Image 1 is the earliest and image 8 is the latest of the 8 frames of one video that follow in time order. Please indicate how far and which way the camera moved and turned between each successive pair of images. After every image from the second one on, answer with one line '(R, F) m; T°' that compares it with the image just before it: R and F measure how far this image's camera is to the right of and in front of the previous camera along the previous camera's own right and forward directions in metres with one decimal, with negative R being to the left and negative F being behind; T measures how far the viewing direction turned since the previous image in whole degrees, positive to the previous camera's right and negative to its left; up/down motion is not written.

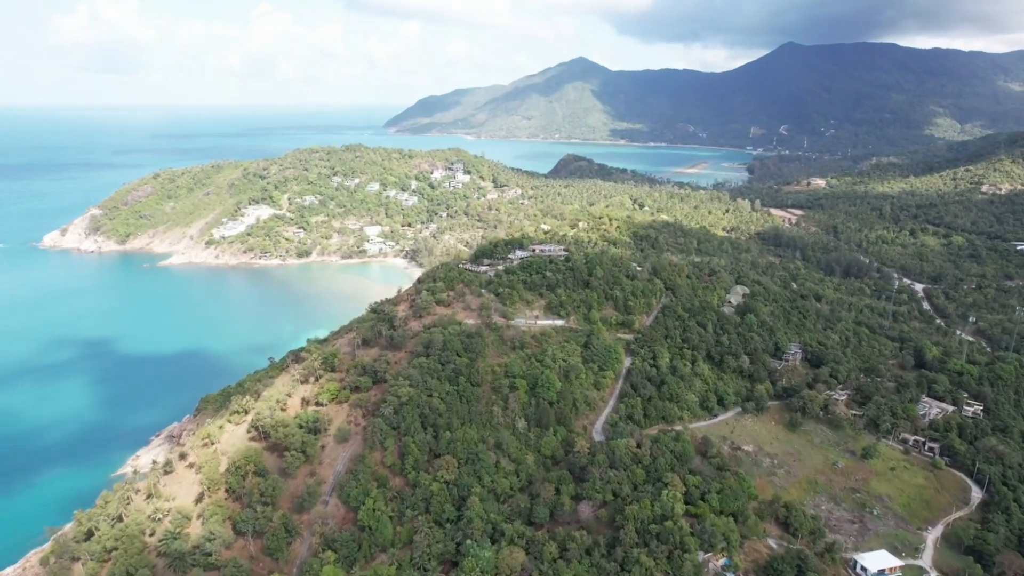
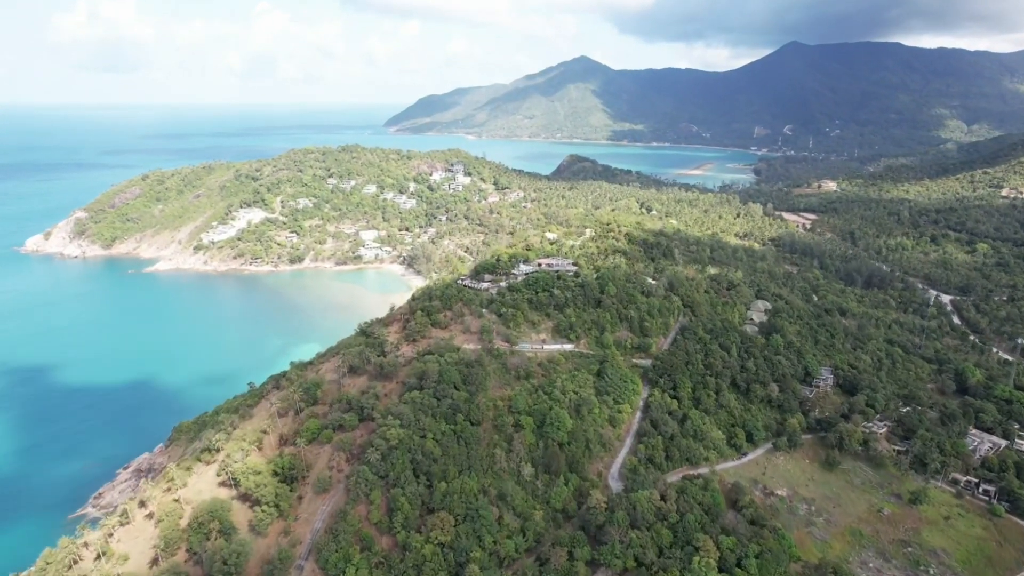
(-0.2, +3.9) m; 0°
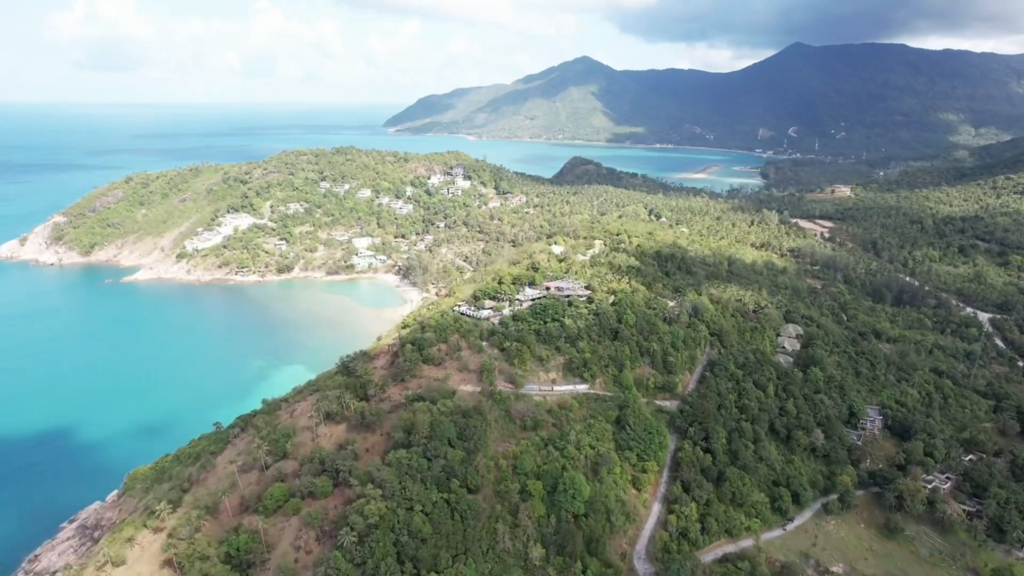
(-0.3, +5.0) m; 0°
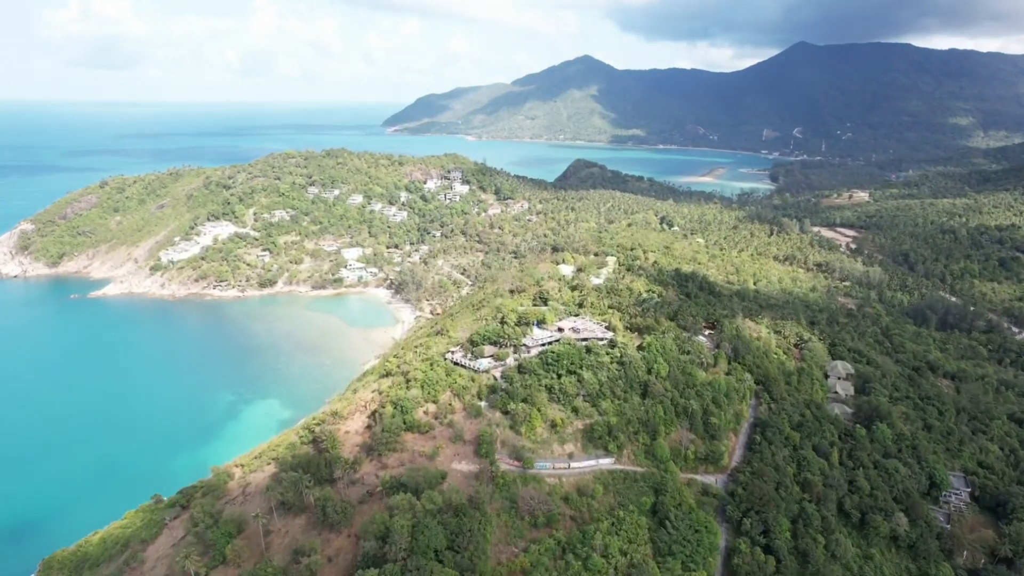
(-0.3, +6.4) m; 0°
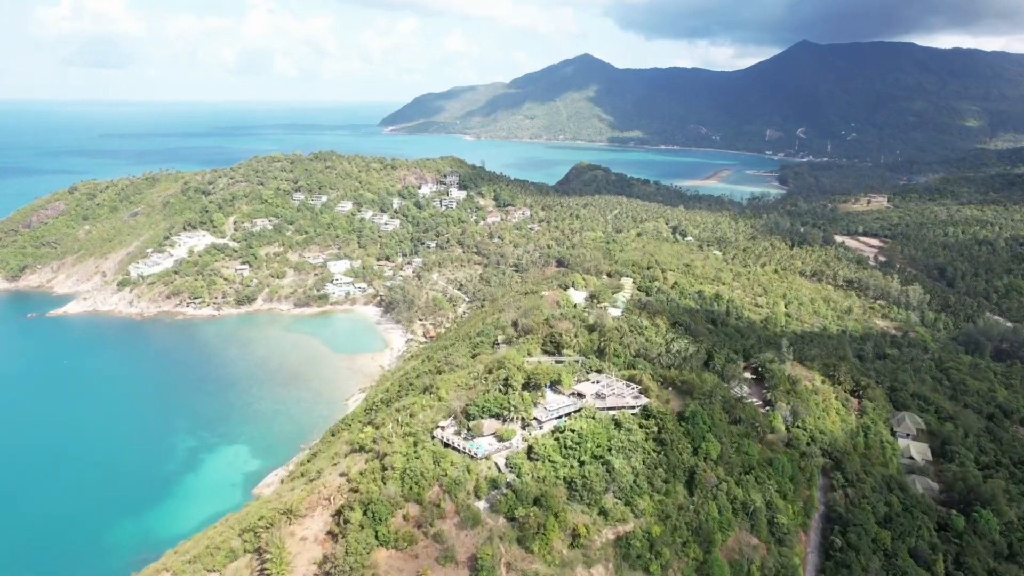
(-0.3, +6.3) m; 0°
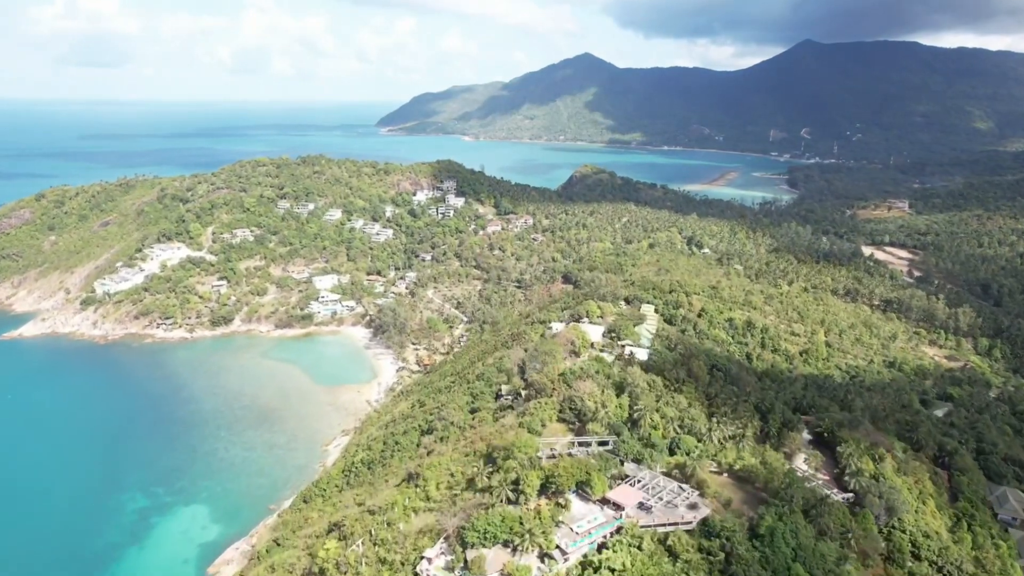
(-0.4, +6.2) m; 0°
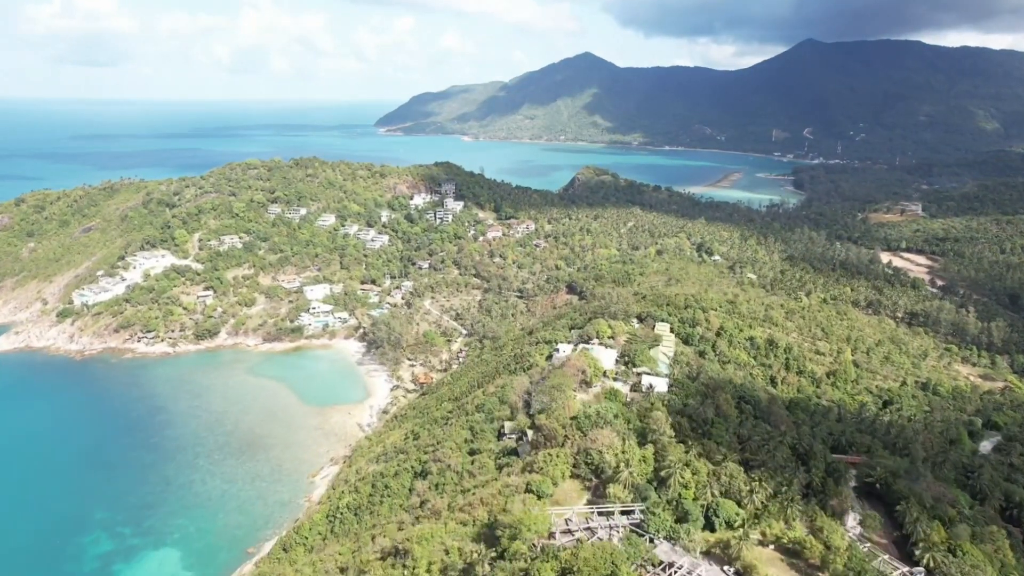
(-0.2, +3.4) m; 0°
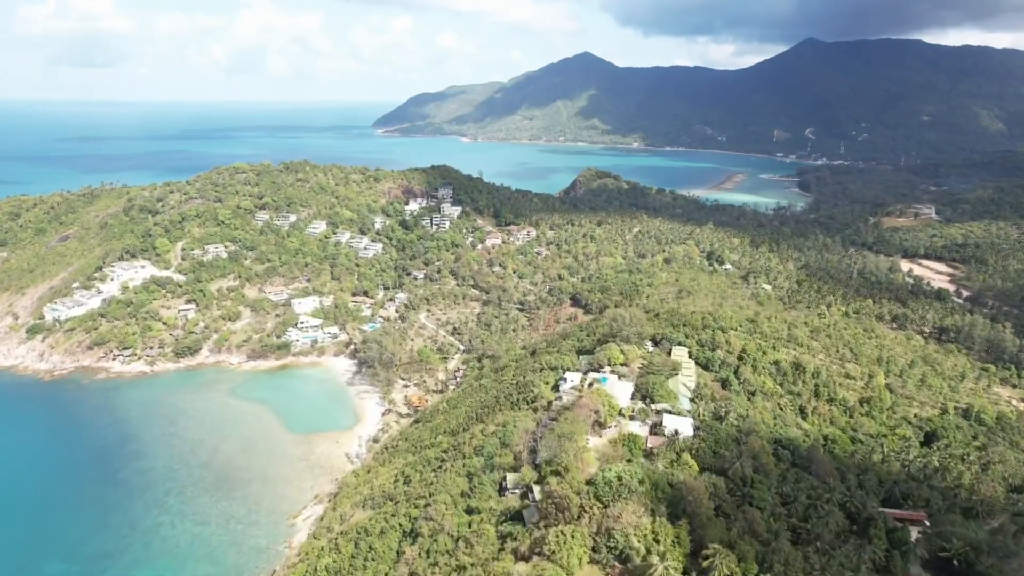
(-0.2, +3.7) m; 0°
